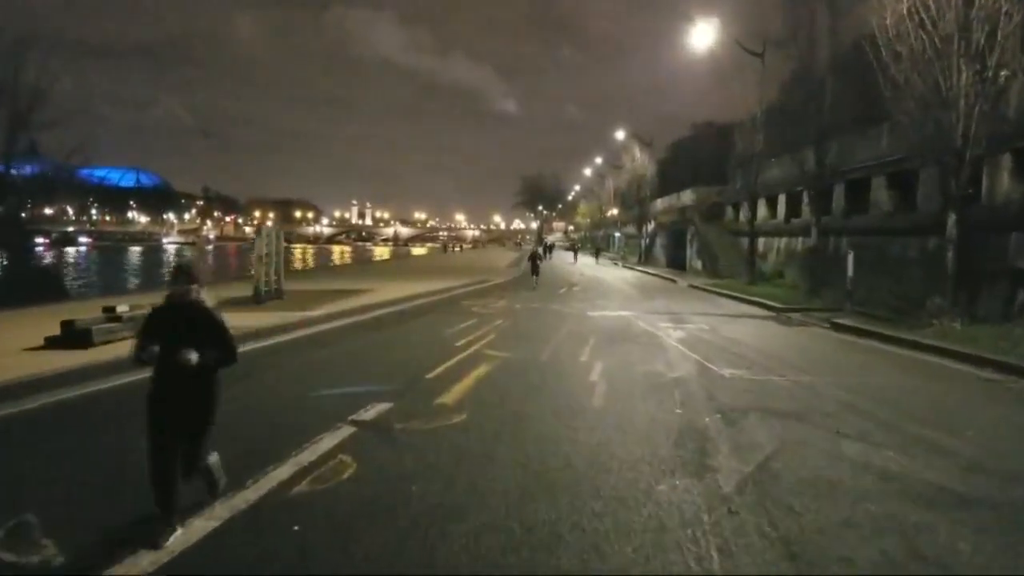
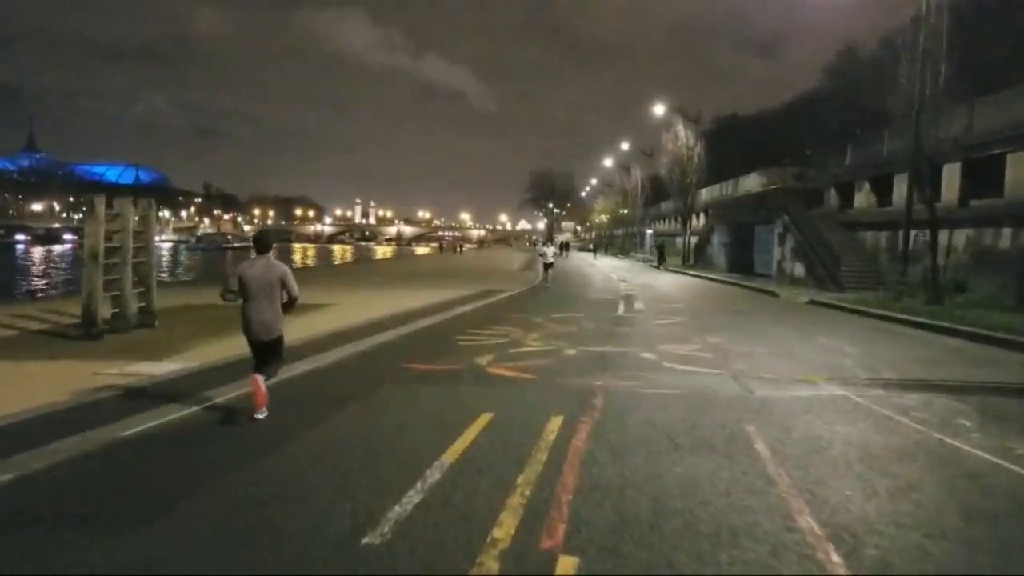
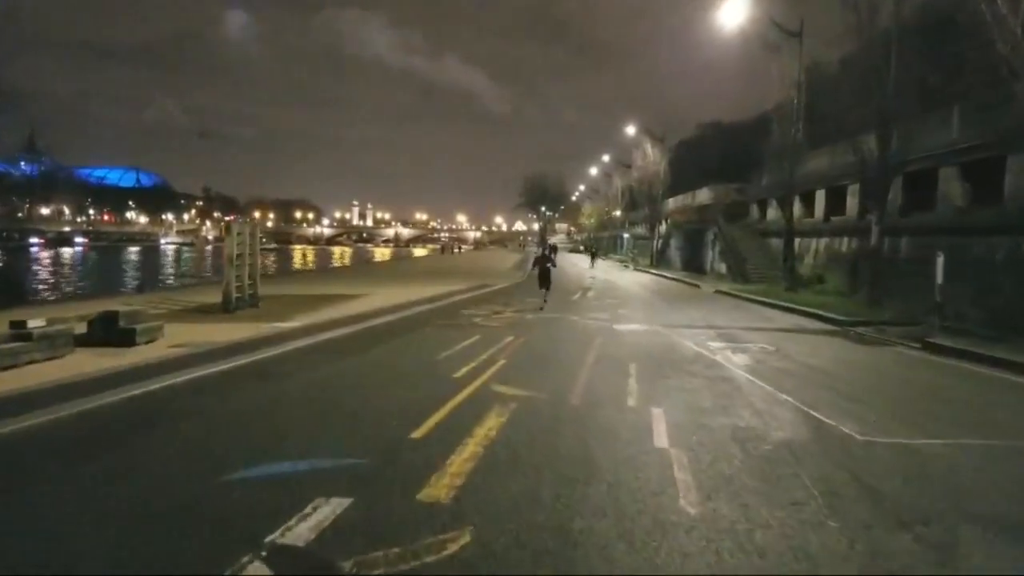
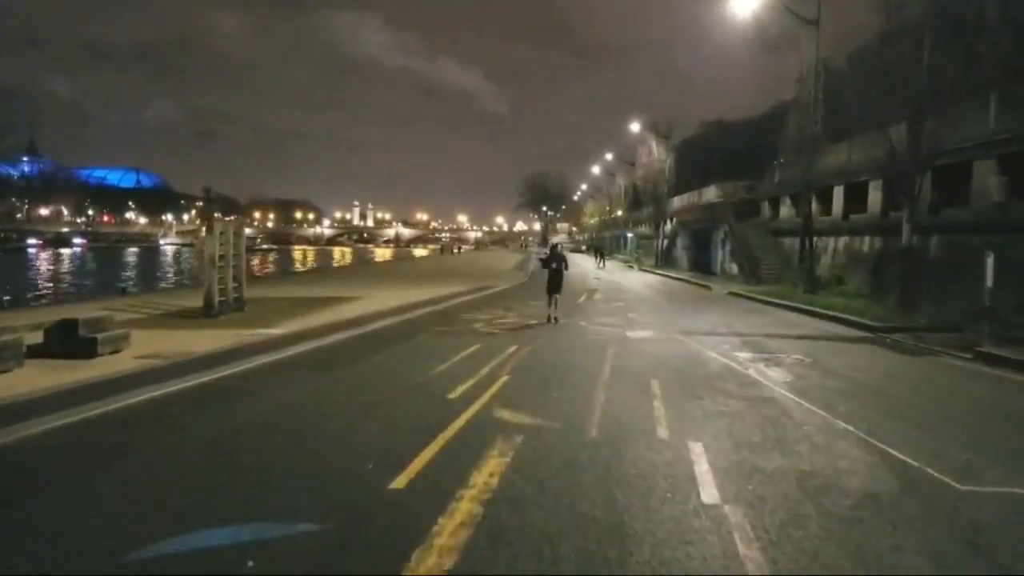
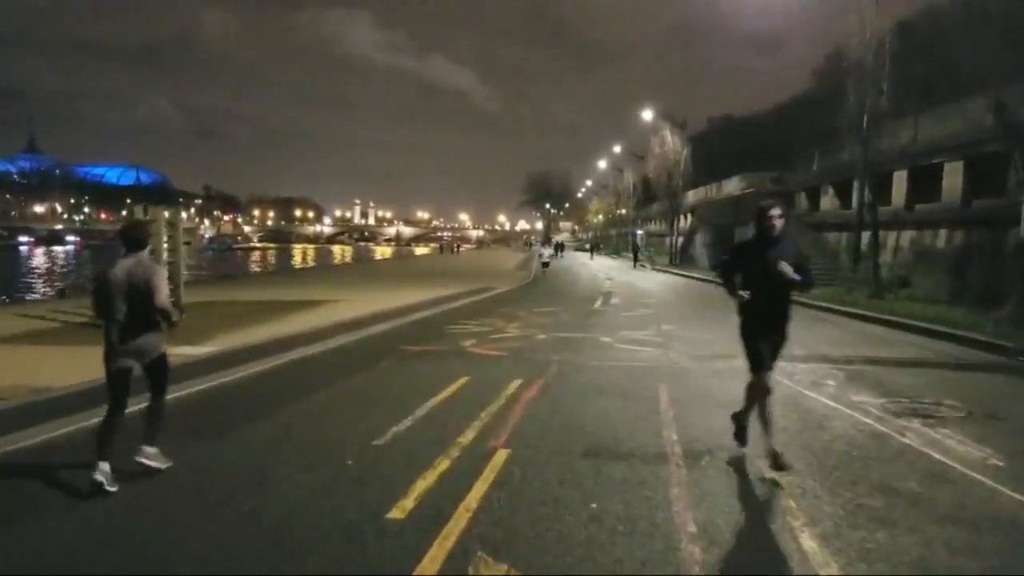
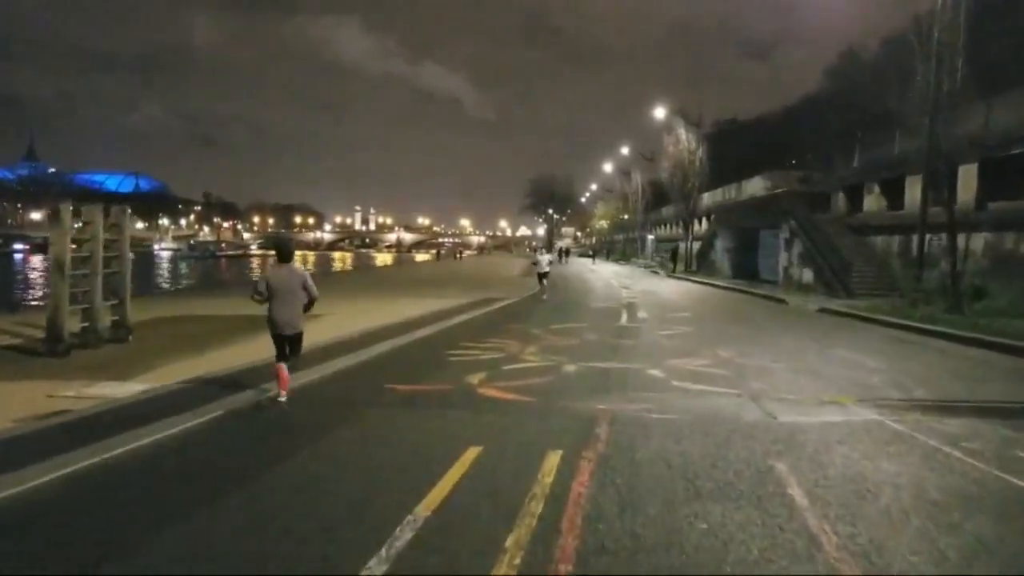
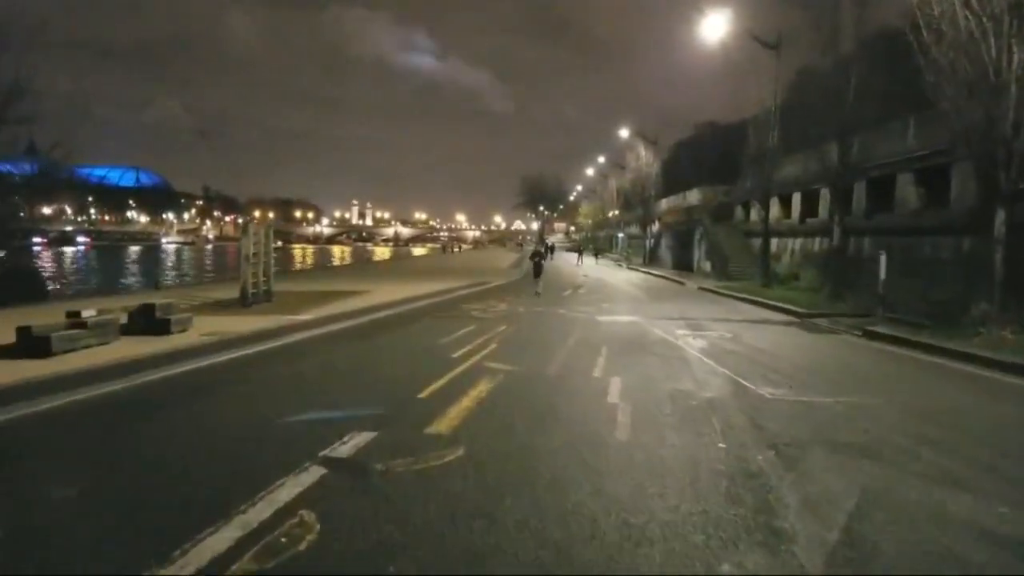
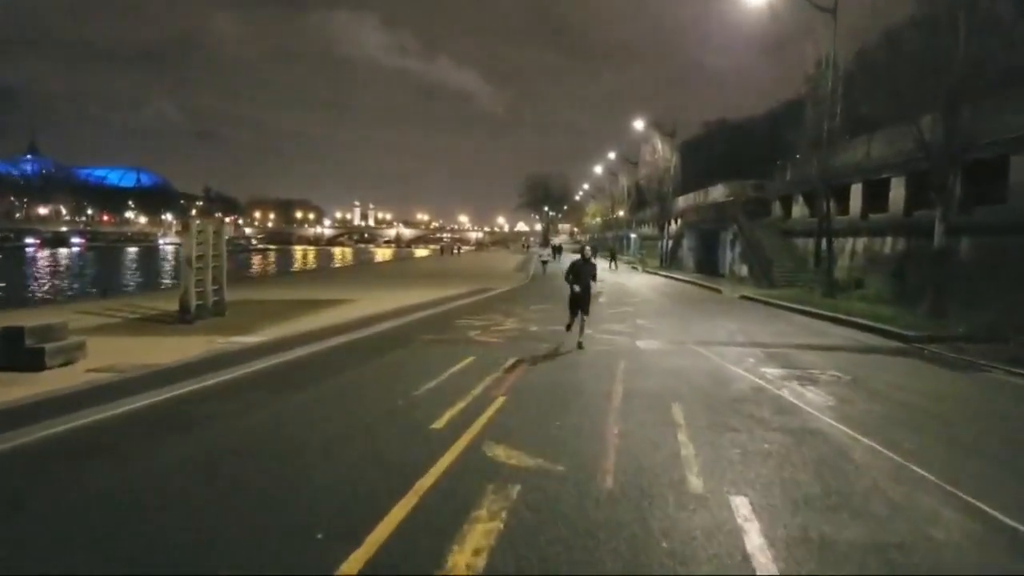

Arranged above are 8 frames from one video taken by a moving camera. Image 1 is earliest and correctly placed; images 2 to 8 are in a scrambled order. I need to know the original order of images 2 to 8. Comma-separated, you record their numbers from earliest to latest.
7, 3, 4, 8, 5, 2, 6
